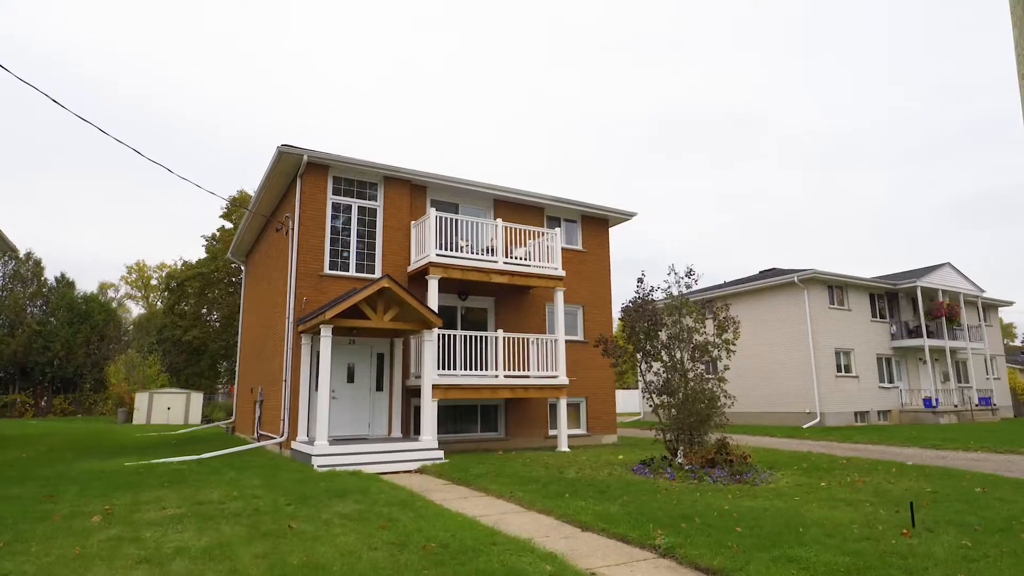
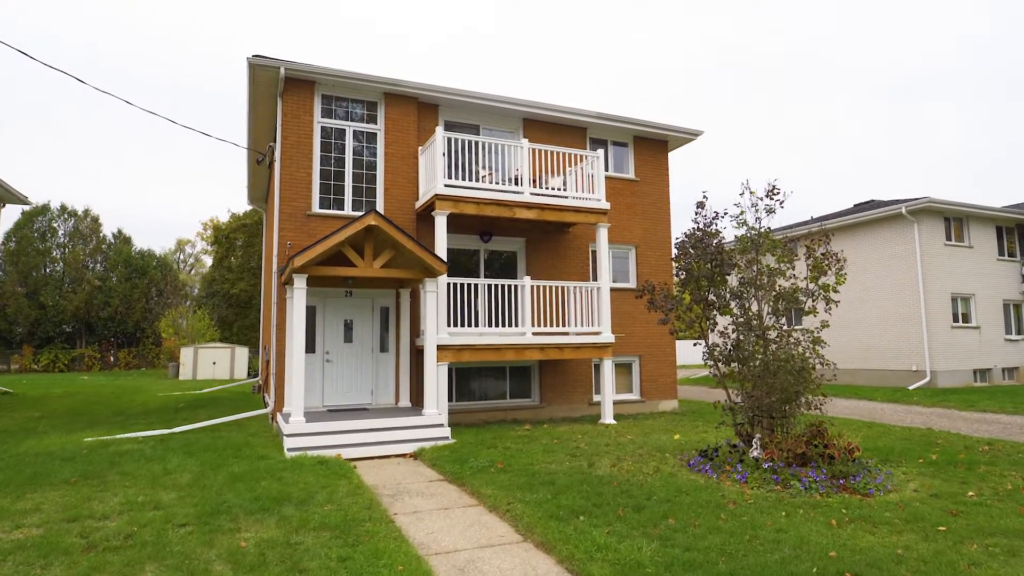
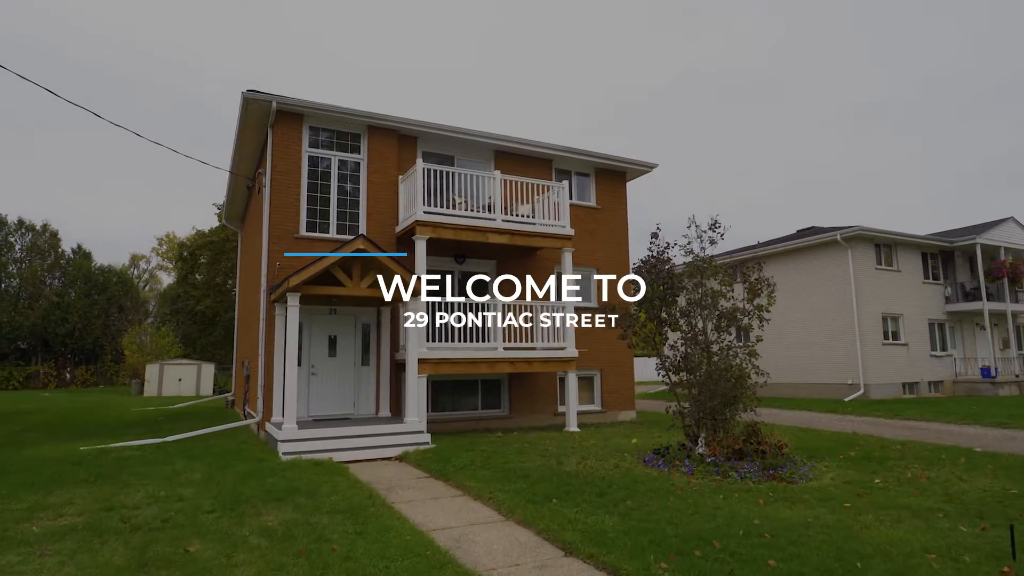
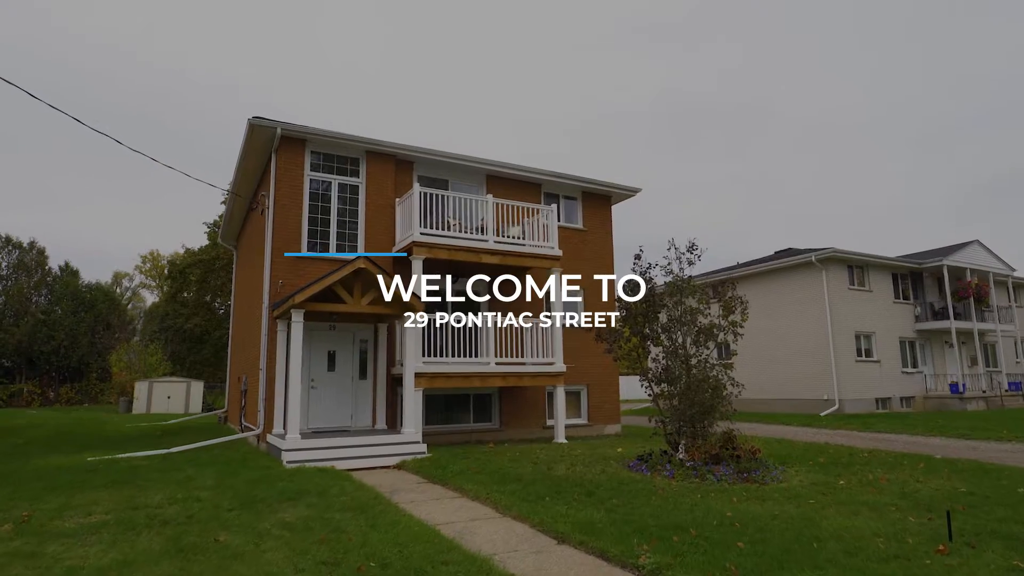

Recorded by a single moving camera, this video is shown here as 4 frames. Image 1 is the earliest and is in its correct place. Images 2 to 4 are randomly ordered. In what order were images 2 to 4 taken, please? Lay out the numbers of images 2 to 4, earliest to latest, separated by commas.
4, 3, 2
